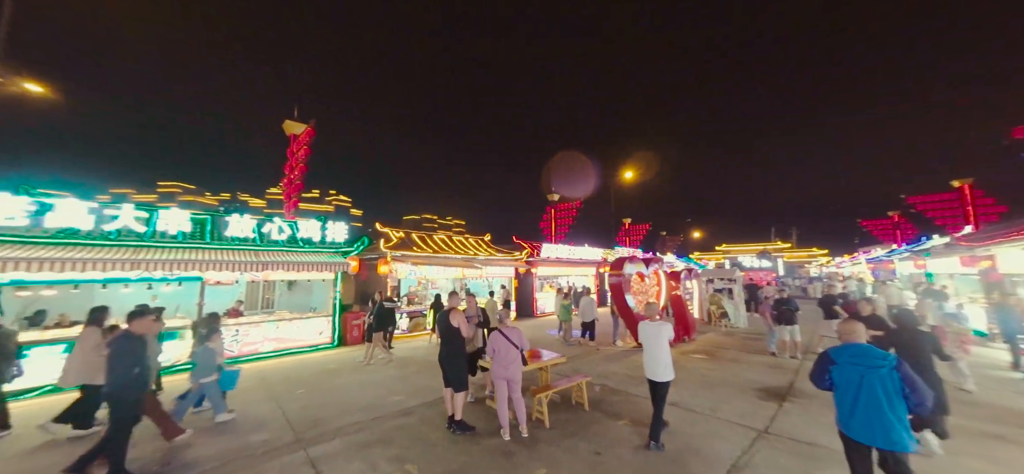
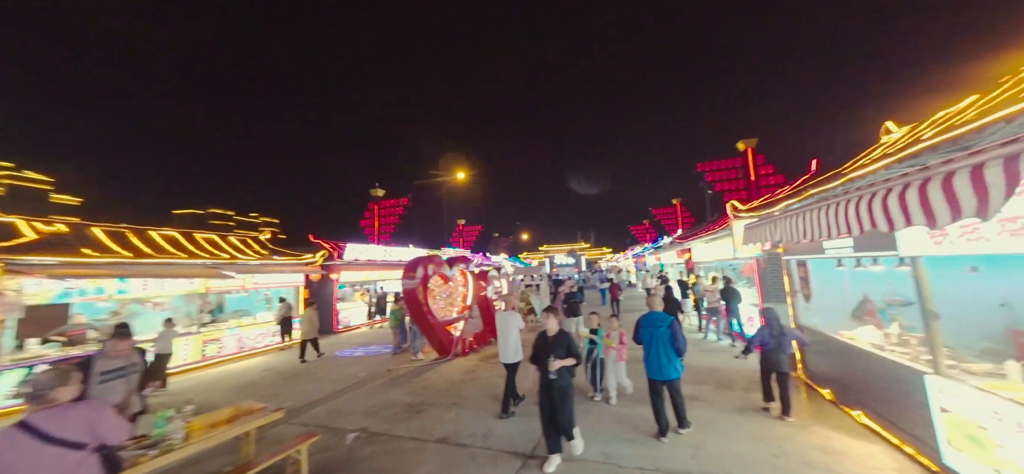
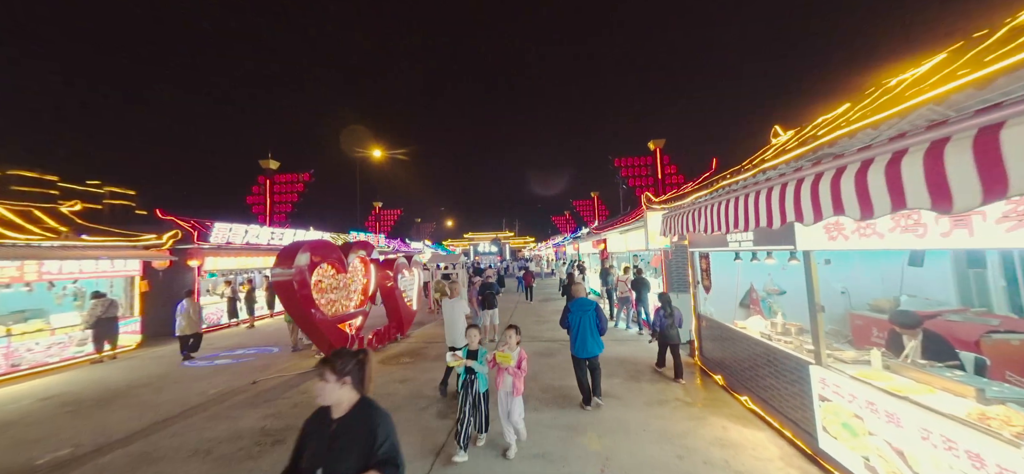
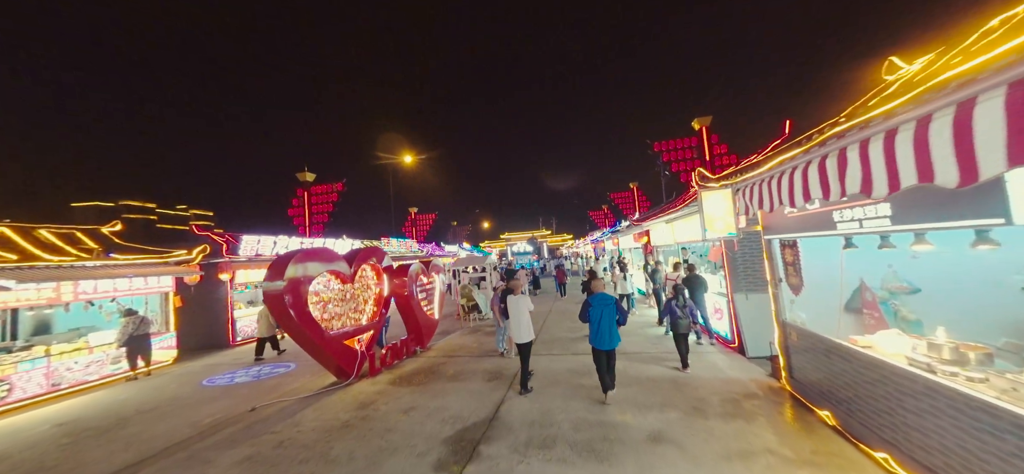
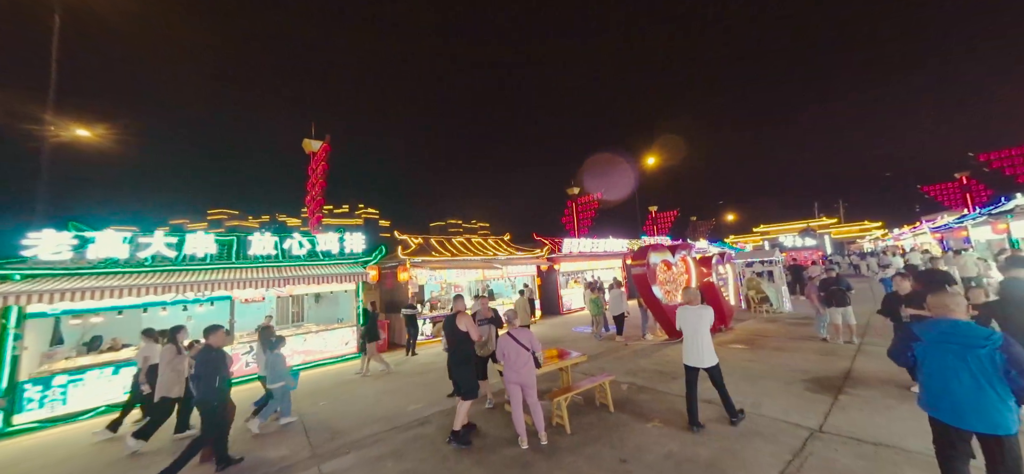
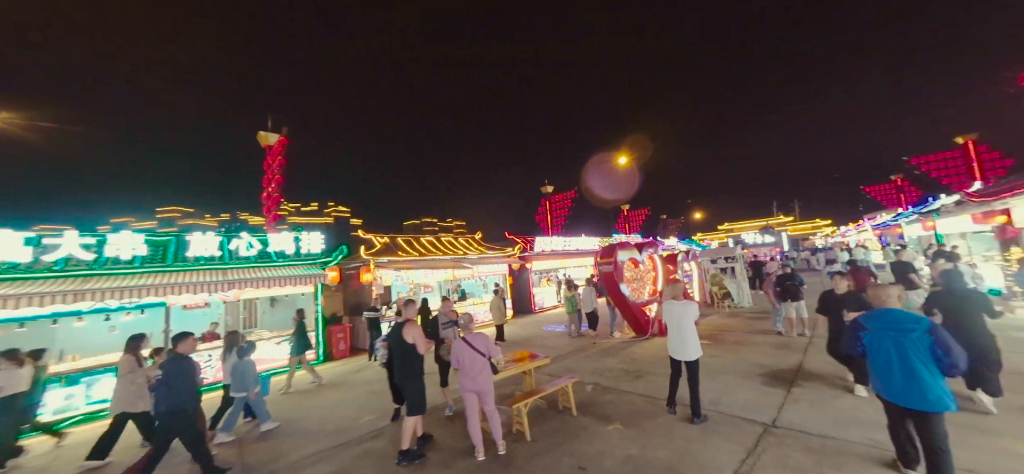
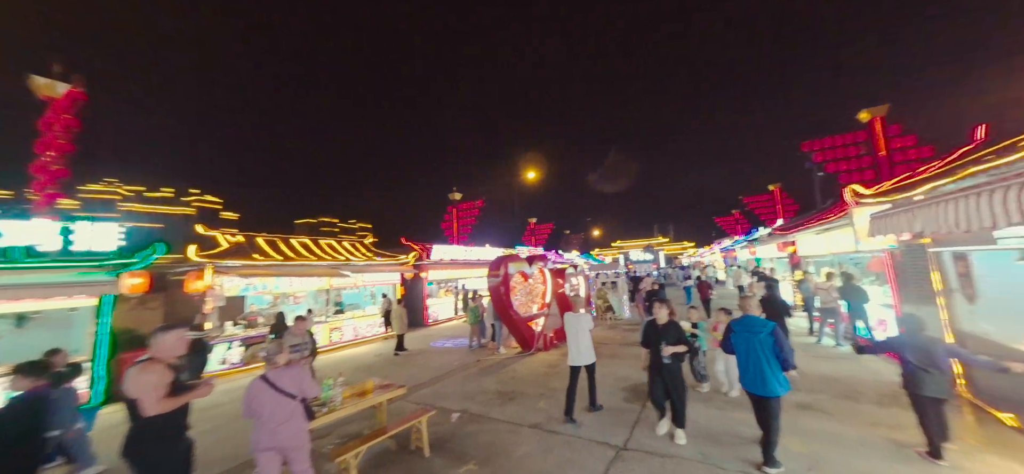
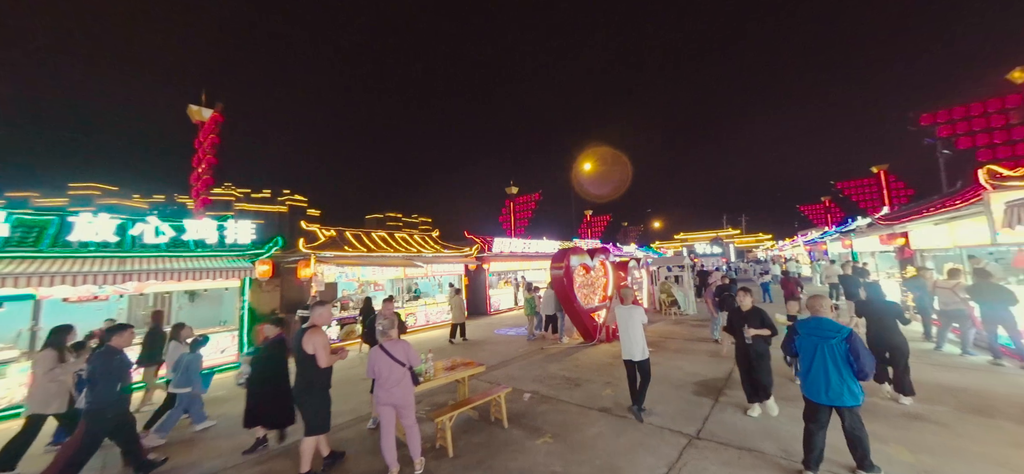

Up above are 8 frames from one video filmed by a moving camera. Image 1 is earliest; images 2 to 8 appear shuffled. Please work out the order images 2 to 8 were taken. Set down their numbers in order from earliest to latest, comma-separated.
5, 6, 8, 7, 2, 3, 4
